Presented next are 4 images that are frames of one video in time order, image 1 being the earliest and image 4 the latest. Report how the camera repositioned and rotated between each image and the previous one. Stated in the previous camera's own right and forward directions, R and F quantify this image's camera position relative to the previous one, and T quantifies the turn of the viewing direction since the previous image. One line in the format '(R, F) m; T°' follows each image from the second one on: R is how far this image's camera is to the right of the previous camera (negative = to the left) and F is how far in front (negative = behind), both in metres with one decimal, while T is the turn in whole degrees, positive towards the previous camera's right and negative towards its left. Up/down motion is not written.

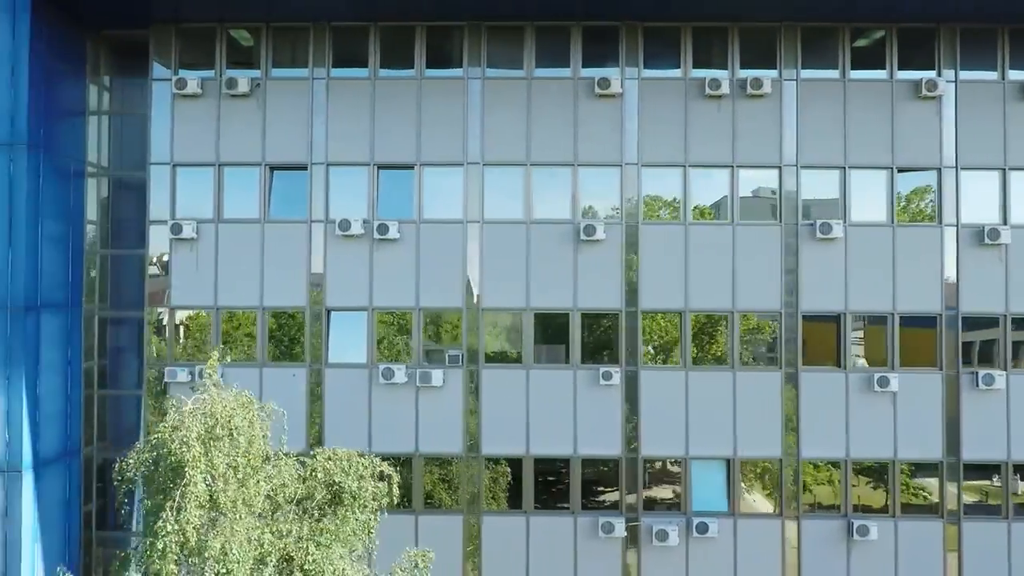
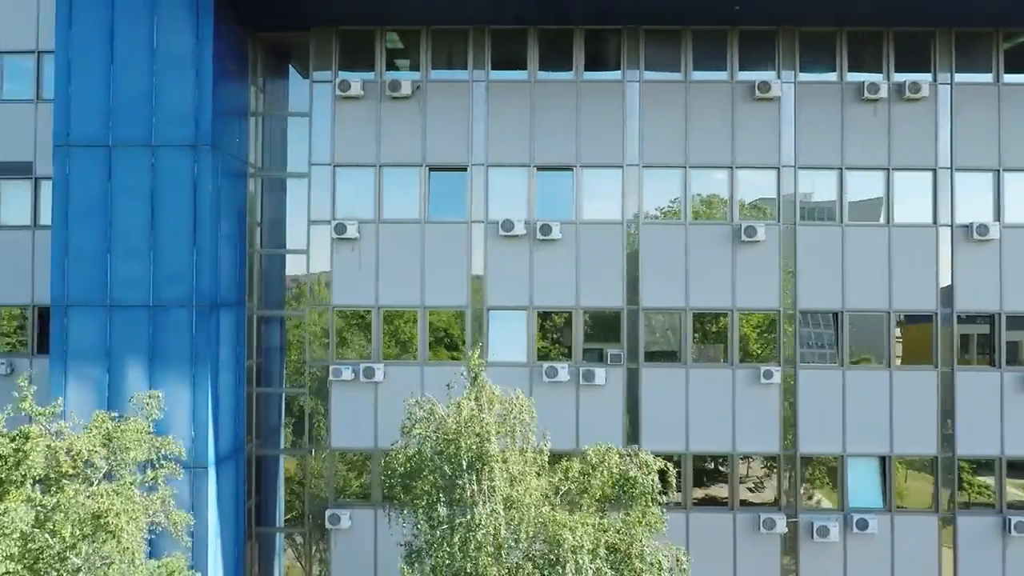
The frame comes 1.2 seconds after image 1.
(-2.5, -0.2) m; 0°
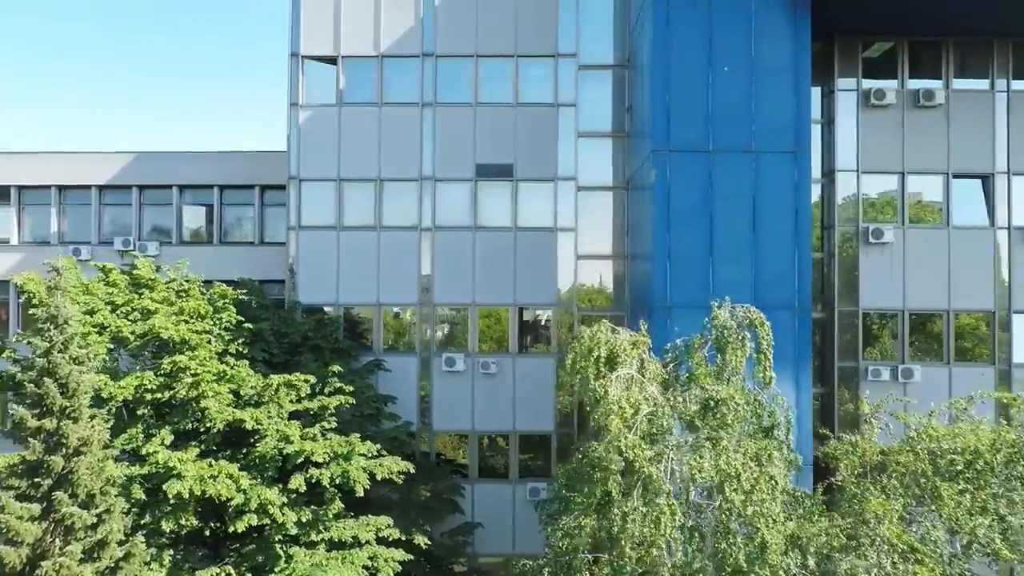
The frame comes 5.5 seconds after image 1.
(-8.7, -0.3) m; +1°
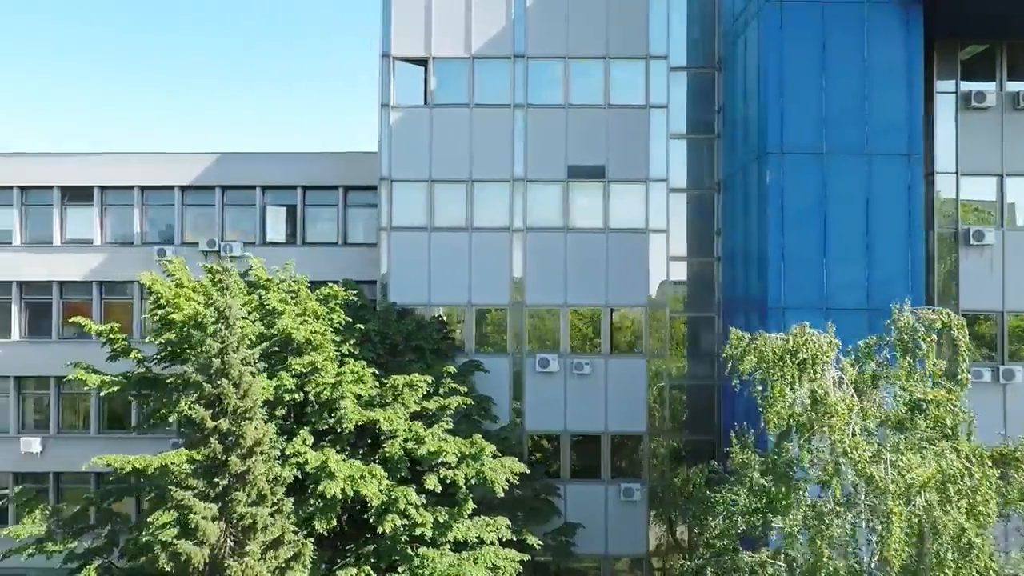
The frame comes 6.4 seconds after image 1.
(-1.7, 0.0) m; 0°
